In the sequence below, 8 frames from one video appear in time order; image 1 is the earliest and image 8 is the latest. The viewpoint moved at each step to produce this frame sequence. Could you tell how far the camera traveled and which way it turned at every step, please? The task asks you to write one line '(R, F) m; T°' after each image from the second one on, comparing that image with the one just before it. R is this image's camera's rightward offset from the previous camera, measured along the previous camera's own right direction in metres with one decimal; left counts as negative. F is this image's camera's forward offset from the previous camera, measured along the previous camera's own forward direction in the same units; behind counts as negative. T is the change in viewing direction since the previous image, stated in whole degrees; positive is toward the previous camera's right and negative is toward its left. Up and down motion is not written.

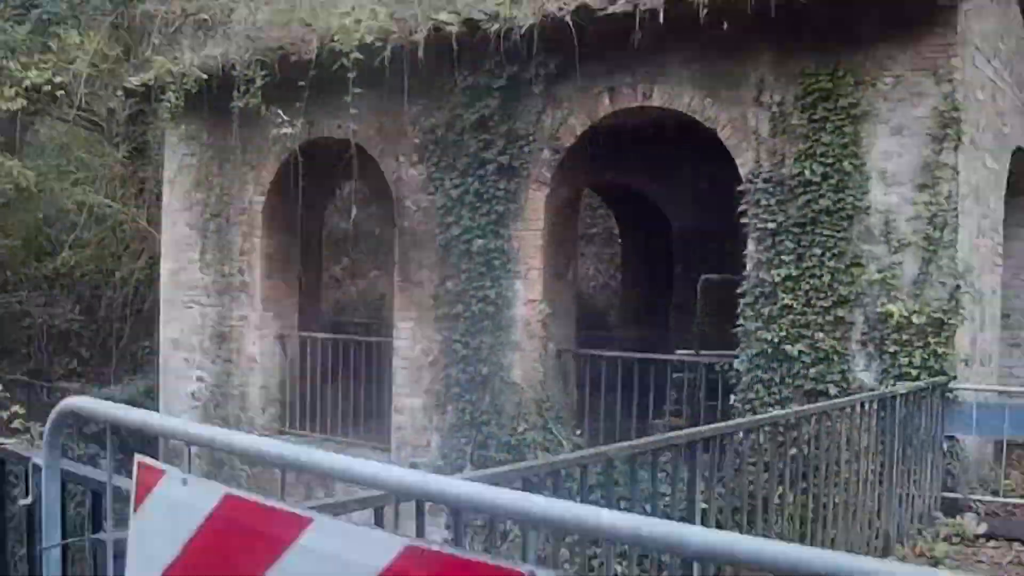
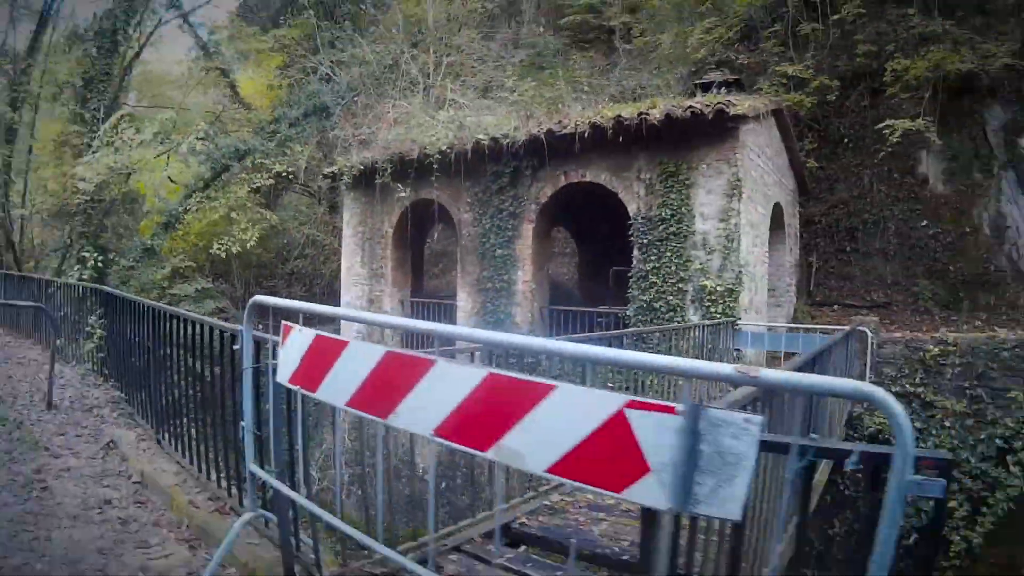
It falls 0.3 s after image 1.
(+0.8, -3.6) m; -7°
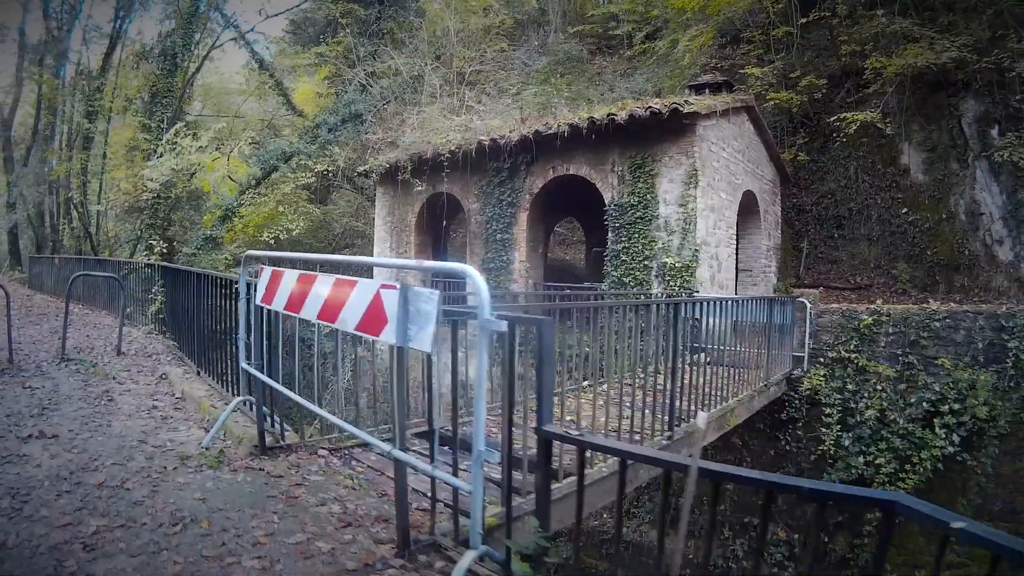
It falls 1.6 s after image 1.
(+0.8, -1.1) m; -4°
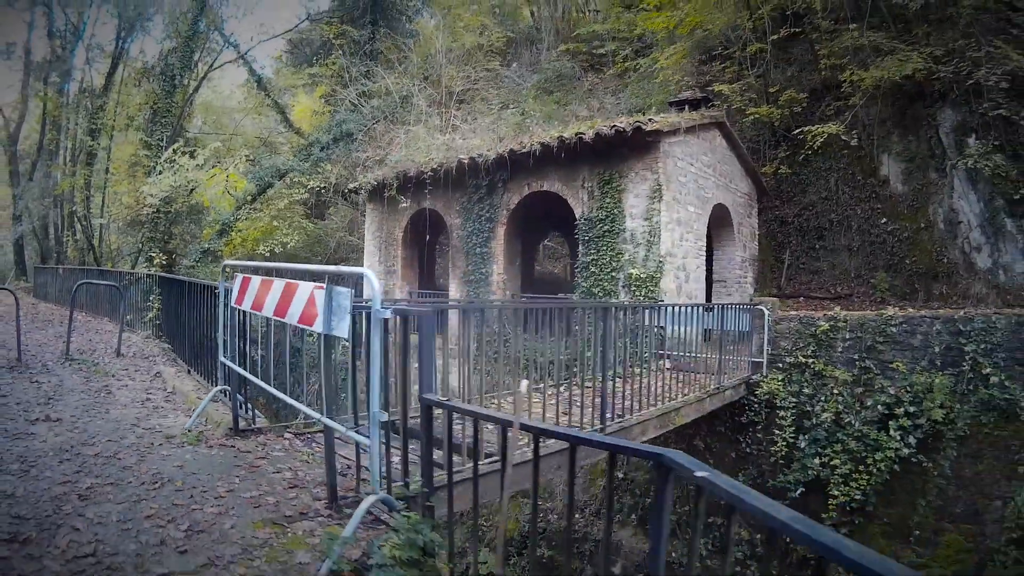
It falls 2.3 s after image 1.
(+0.4, -0.4) m; 0°
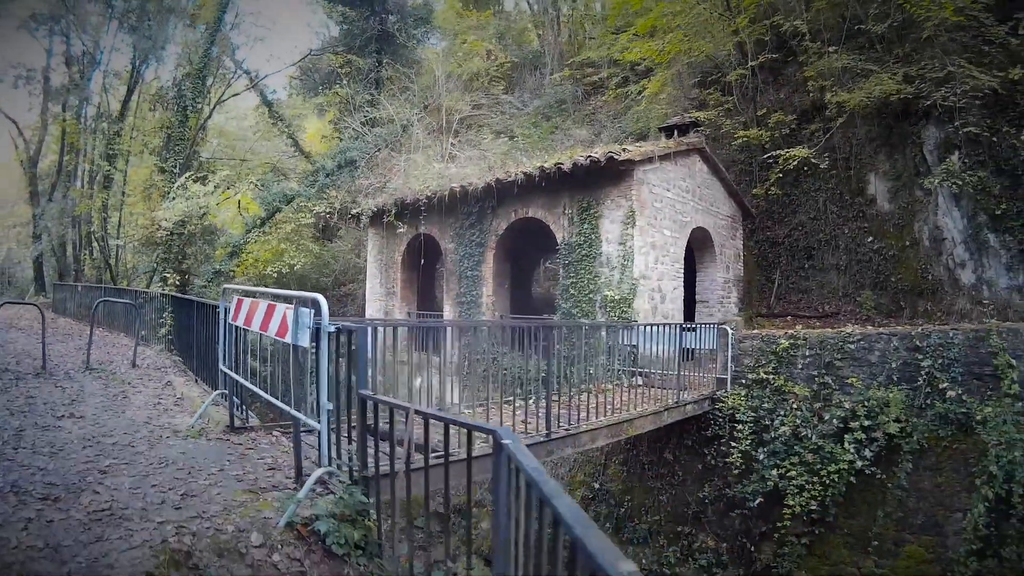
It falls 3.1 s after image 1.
(+0.4, -0.6) m; -1°
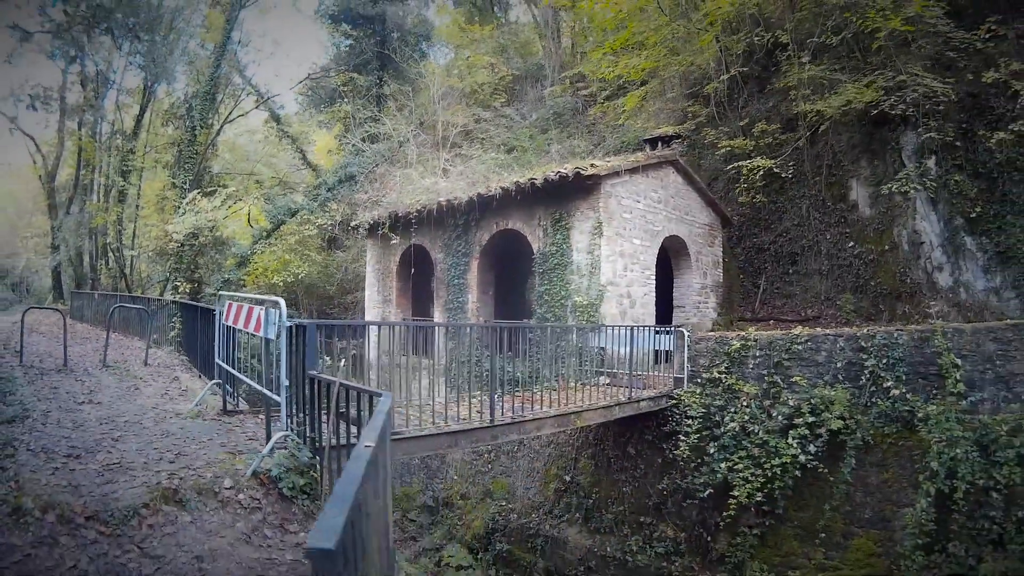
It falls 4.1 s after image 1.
(+0.5, -0.7) m; -1°
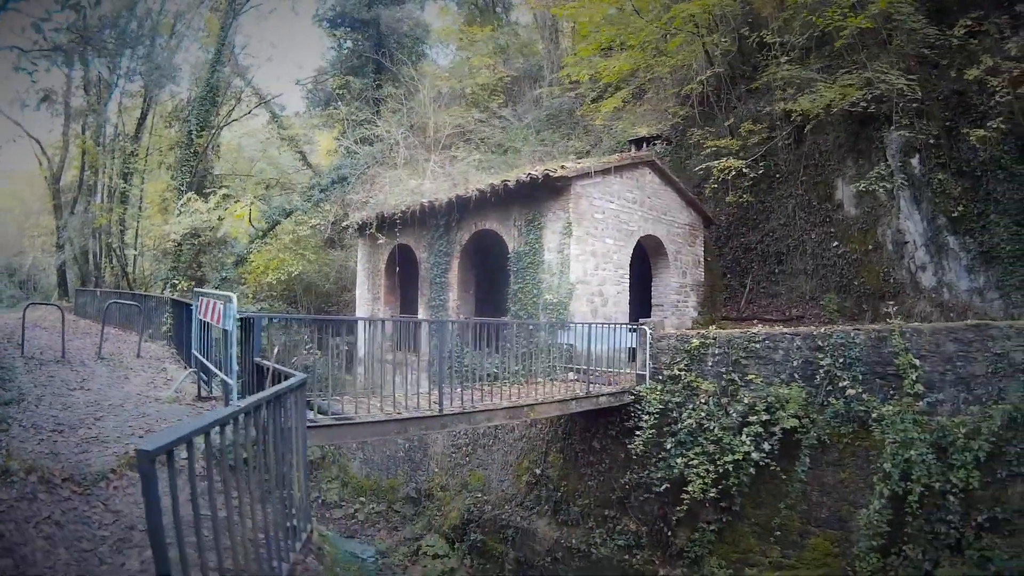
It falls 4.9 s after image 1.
(+0.5, -0.4) m; -1°
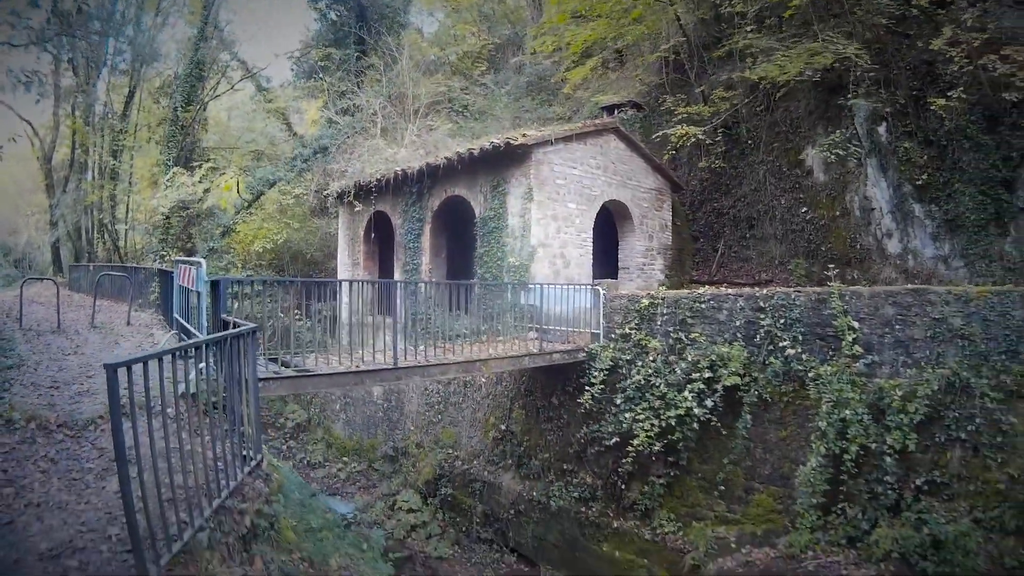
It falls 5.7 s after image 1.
(+0.6, -0.7) m; 0°
